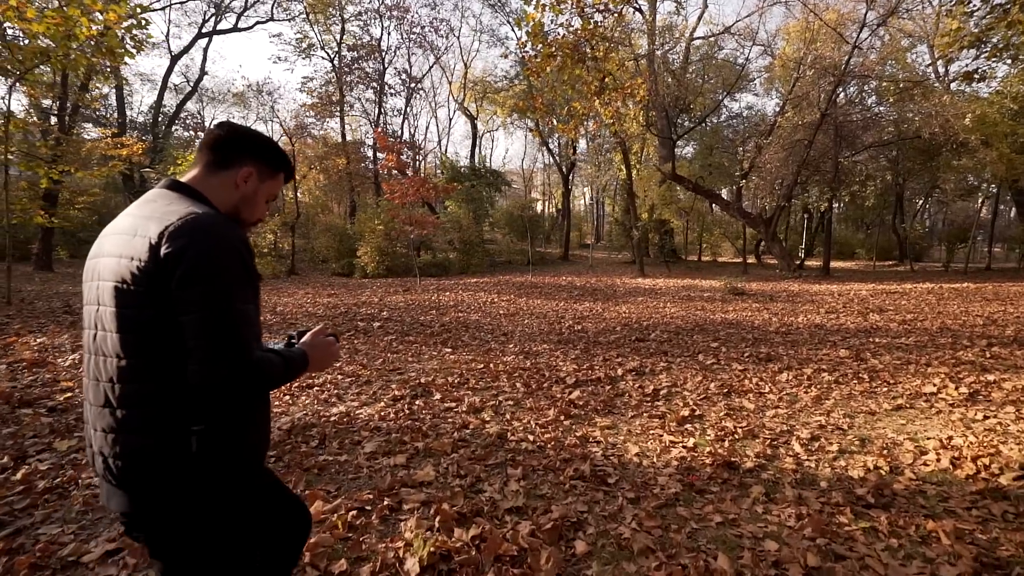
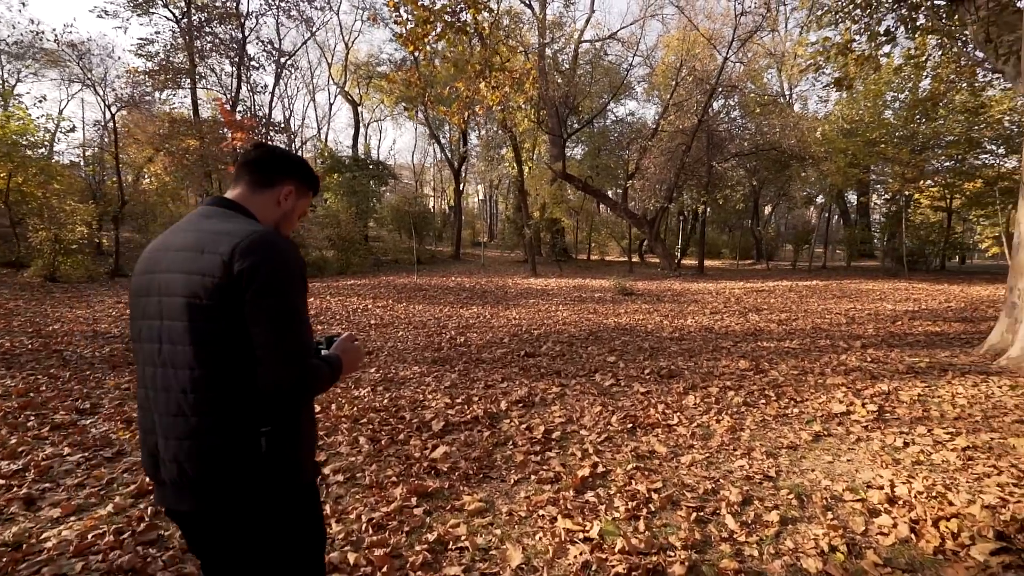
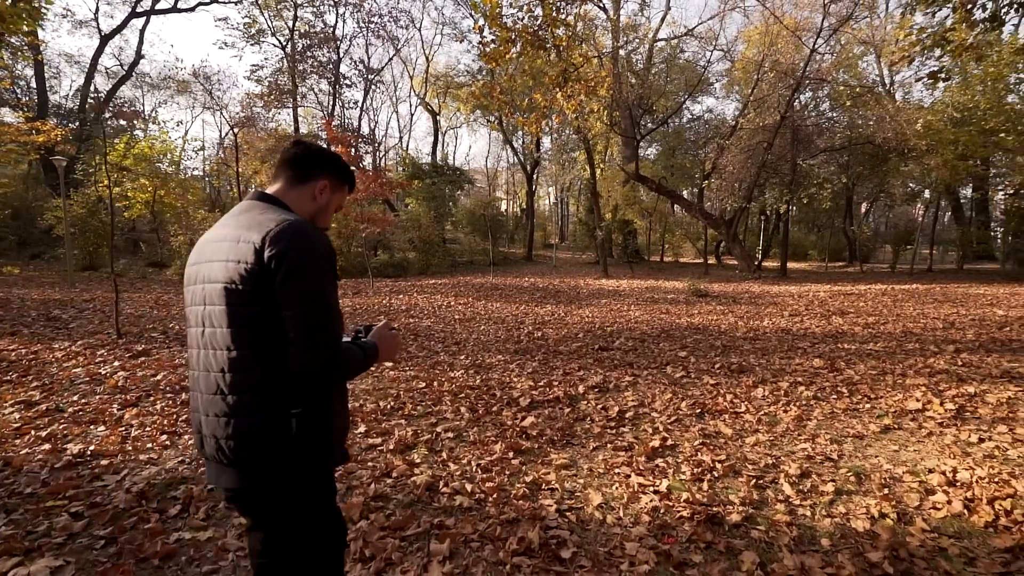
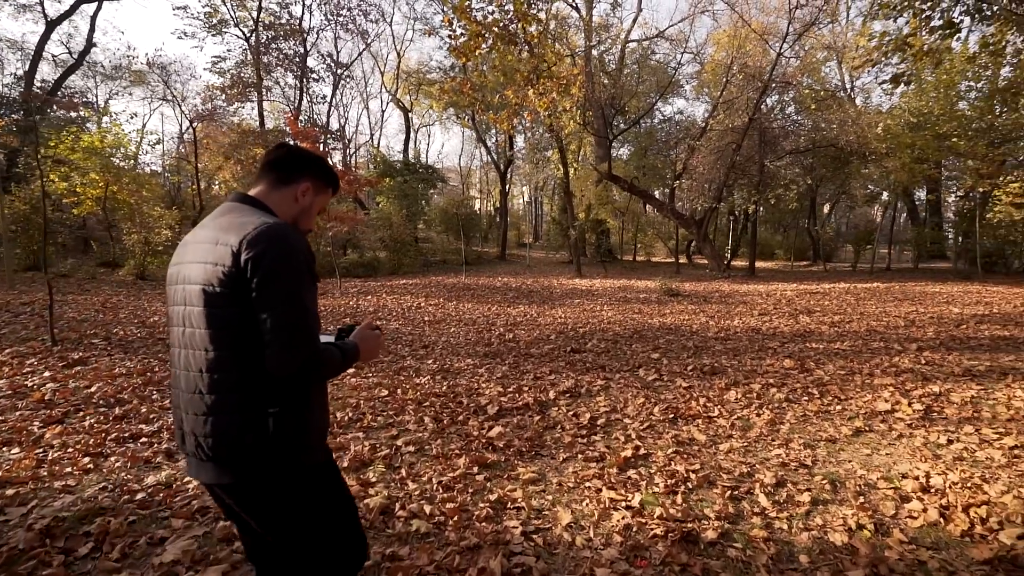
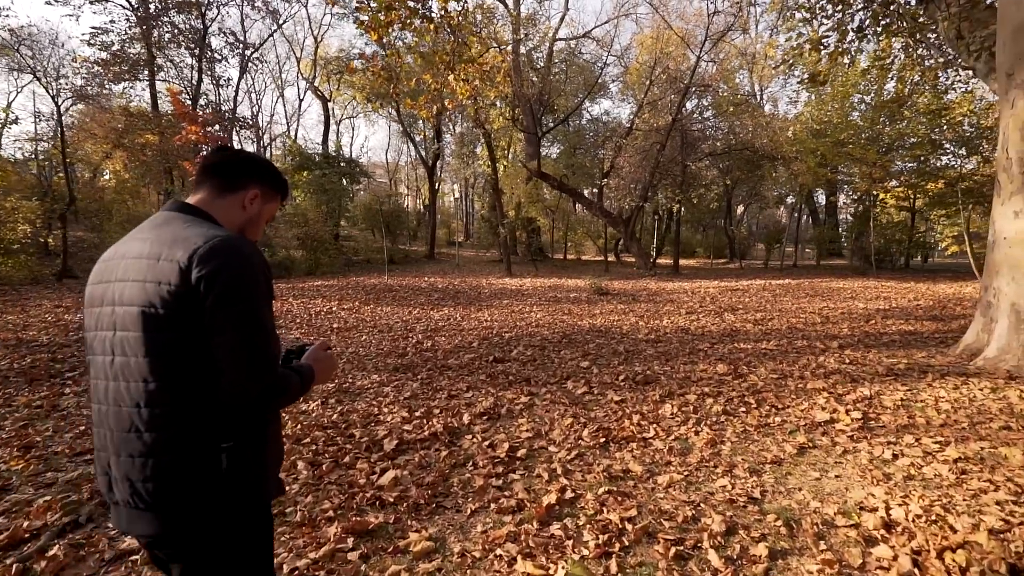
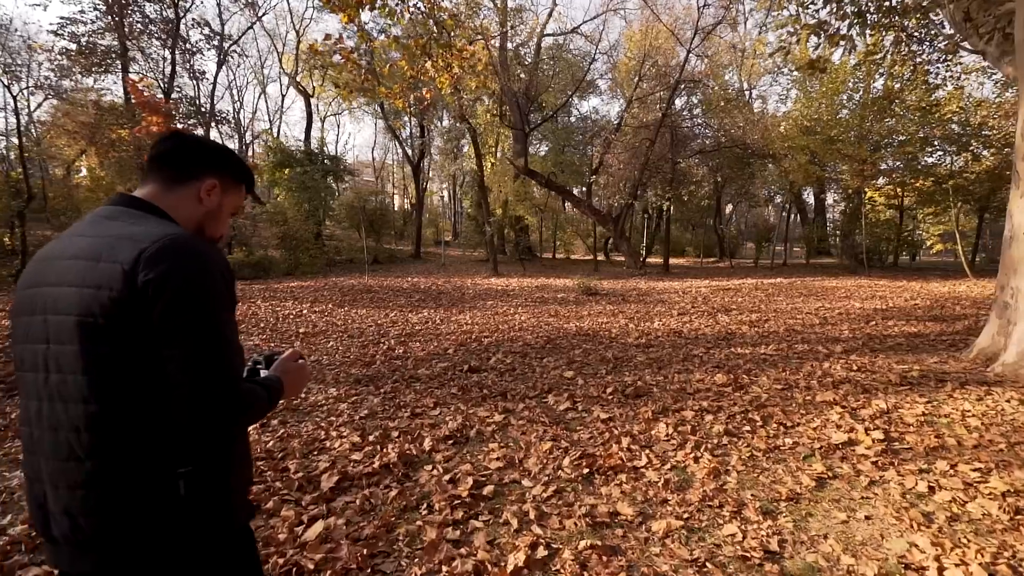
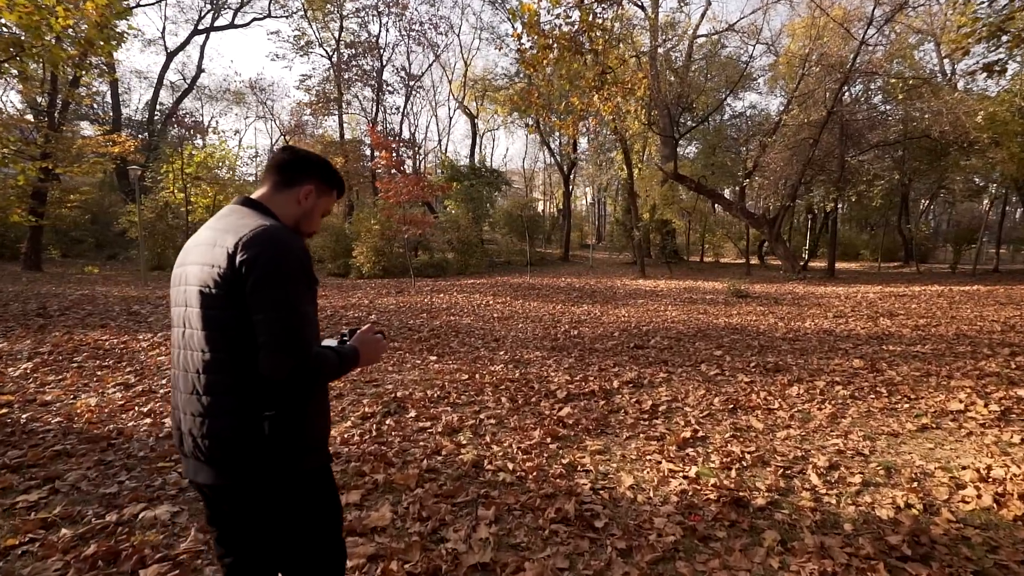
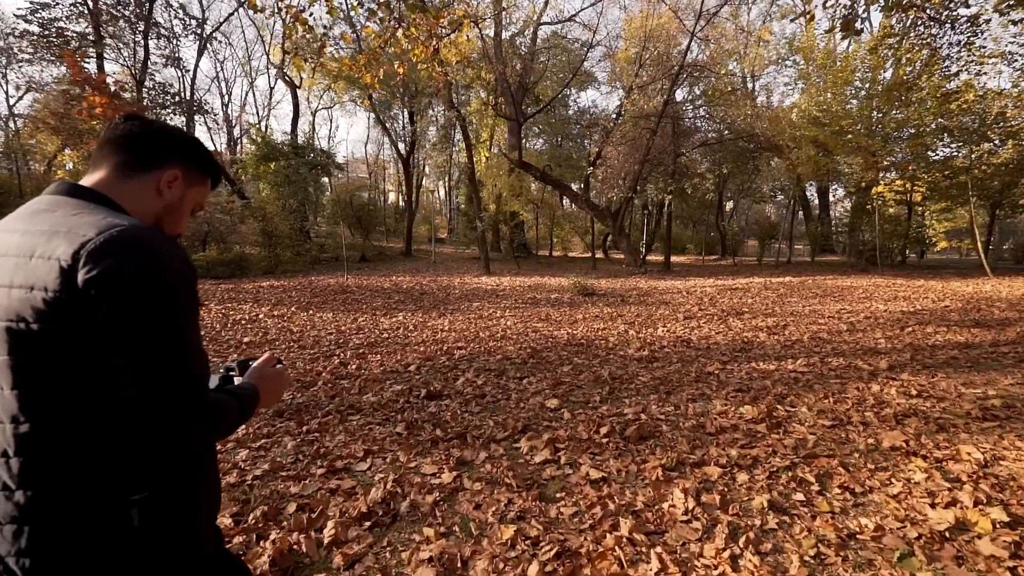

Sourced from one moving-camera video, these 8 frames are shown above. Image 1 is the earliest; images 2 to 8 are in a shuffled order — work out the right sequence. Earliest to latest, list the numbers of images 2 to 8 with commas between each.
7, 3, 4, 2, 5, 6, 8
